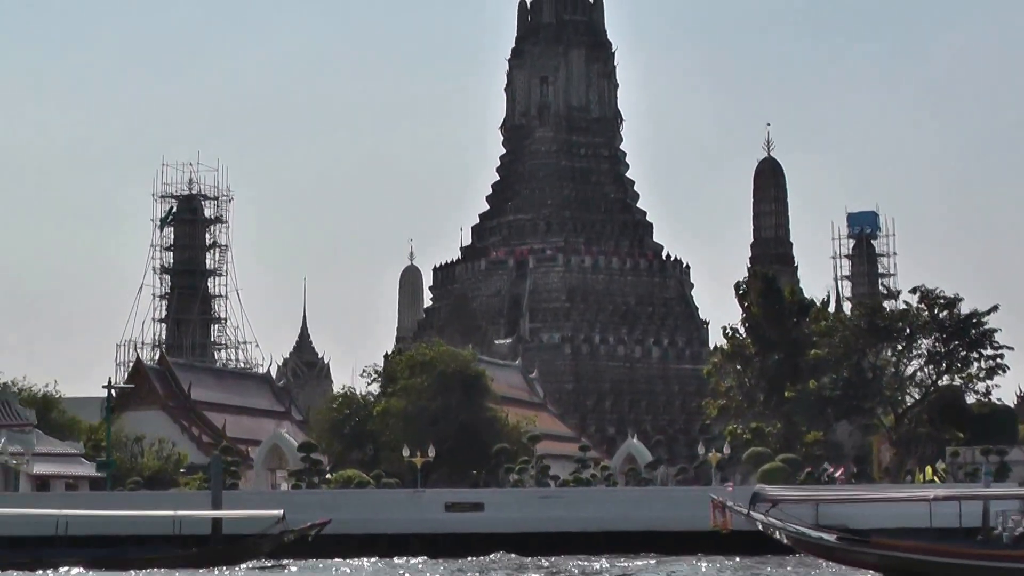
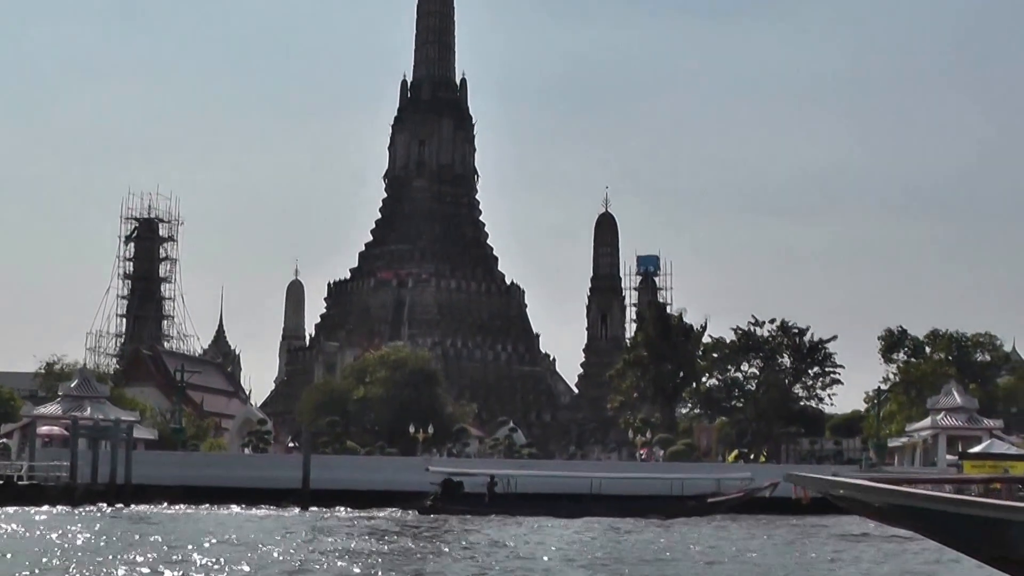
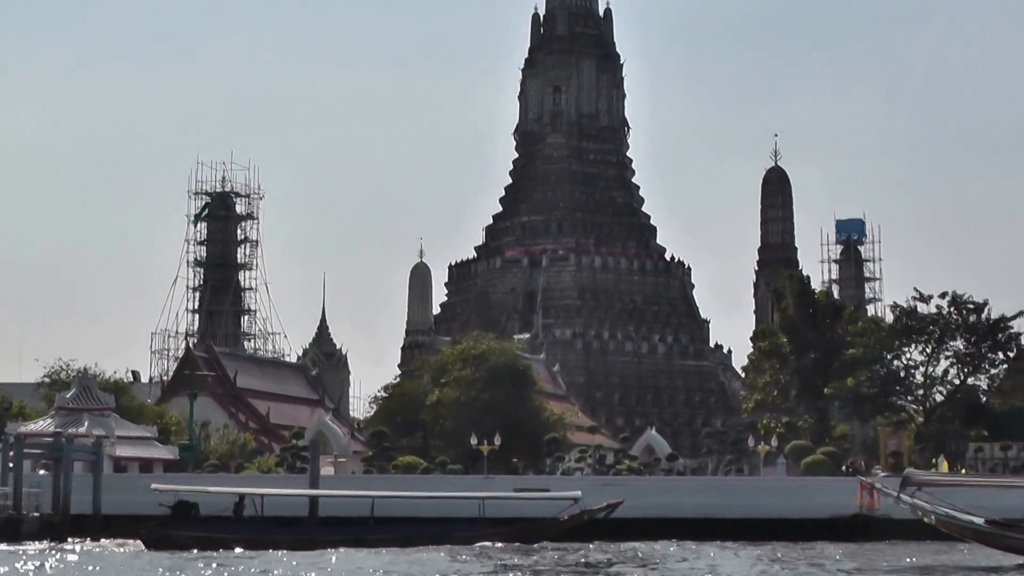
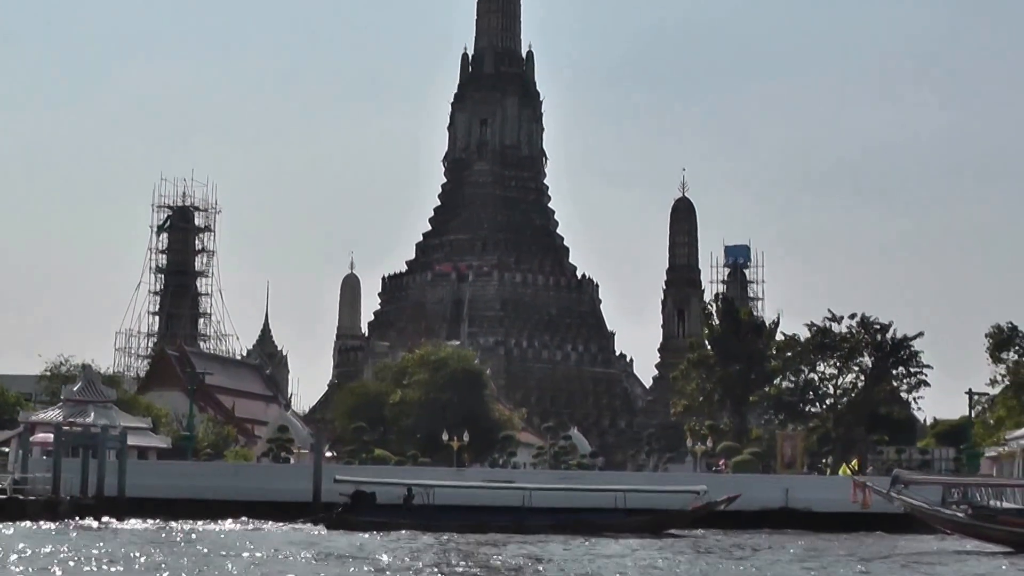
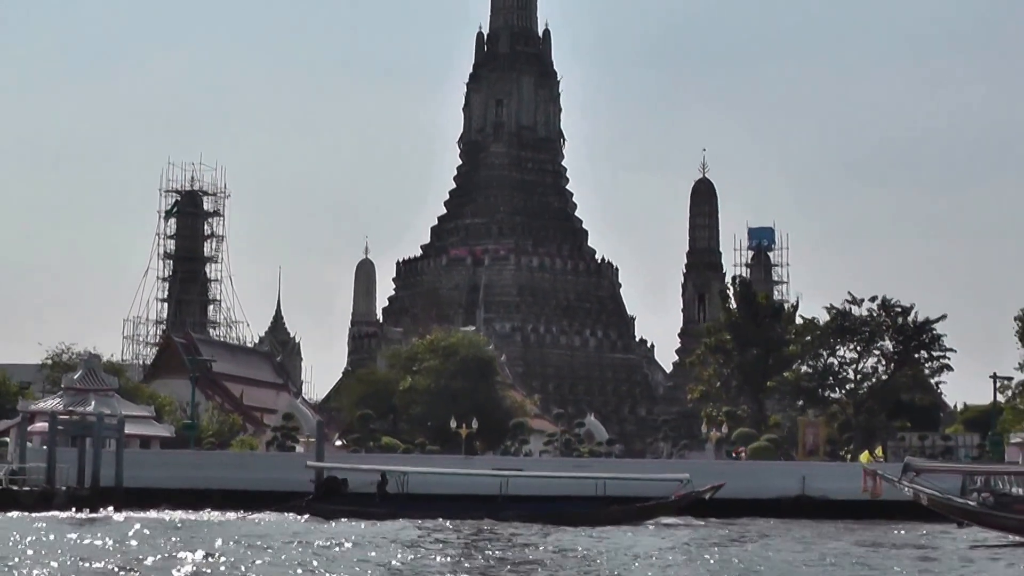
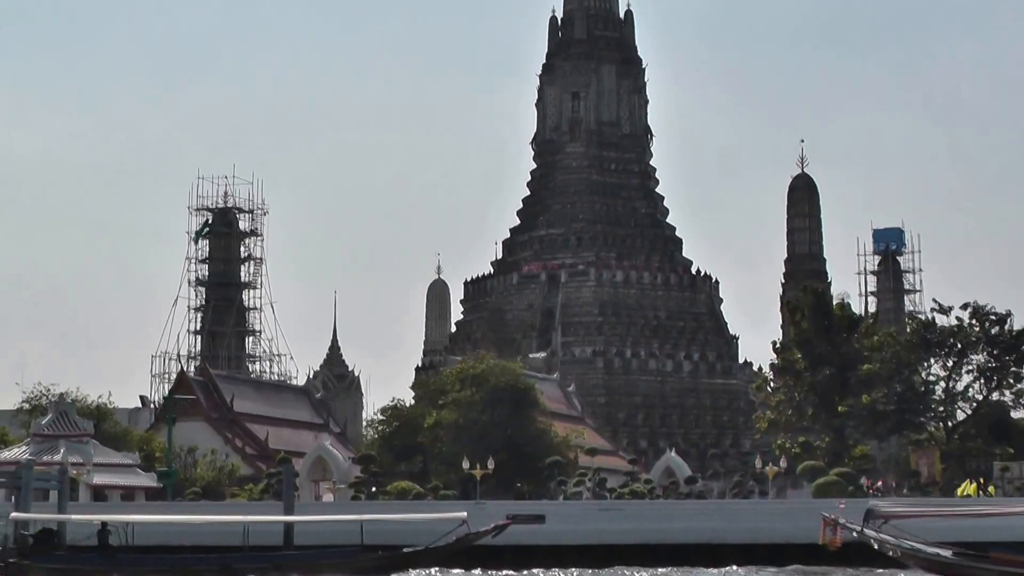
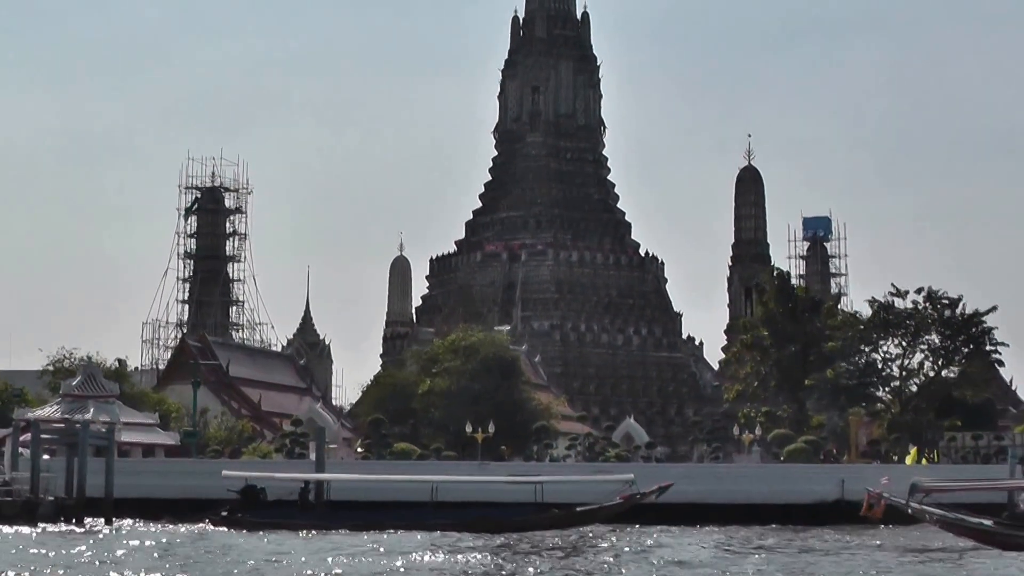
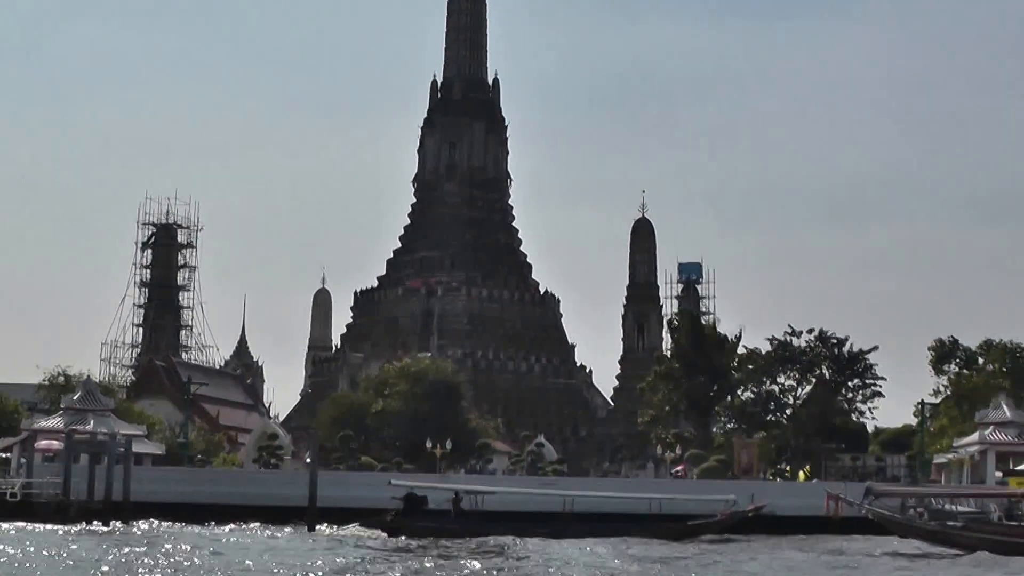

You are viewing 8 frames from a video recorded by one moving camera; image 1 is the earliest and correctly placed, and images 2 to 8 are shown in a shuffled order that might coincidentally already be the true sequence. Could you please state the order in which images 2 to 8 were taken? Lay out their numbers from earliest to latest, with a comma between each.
6, 3, 7, 5, 4, 8, 2
